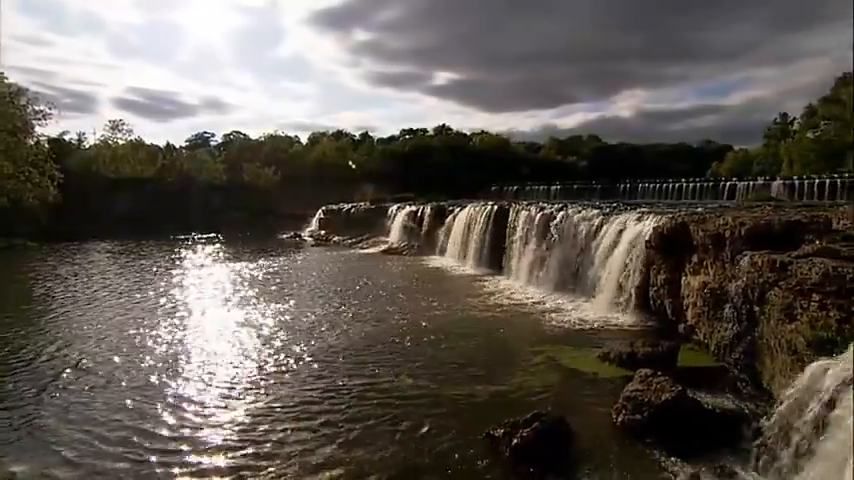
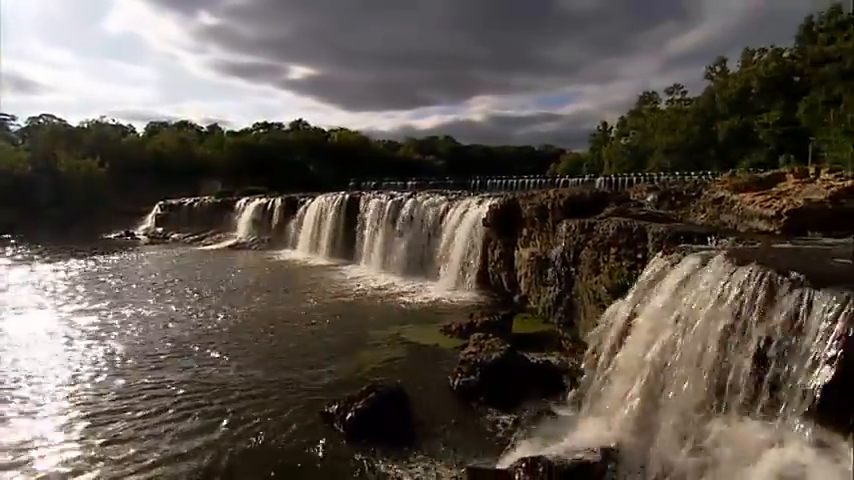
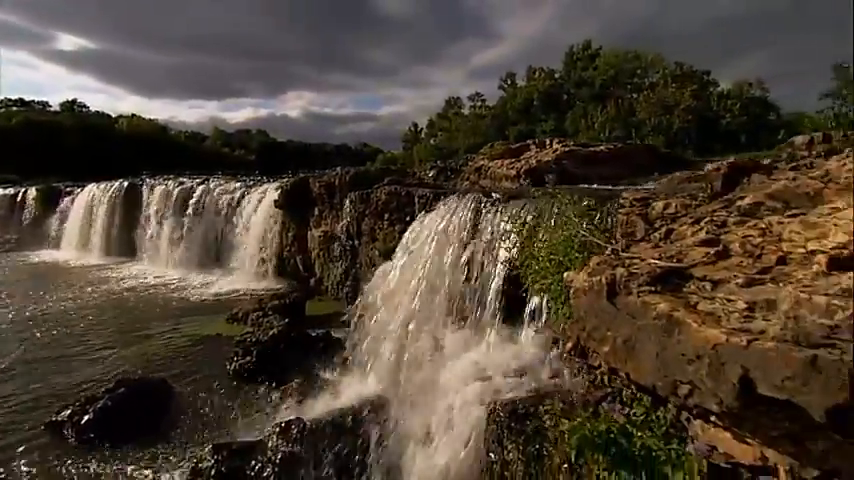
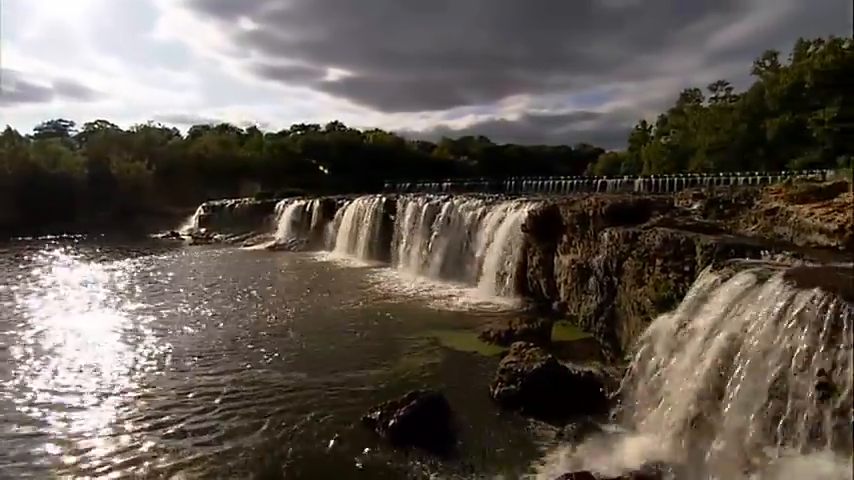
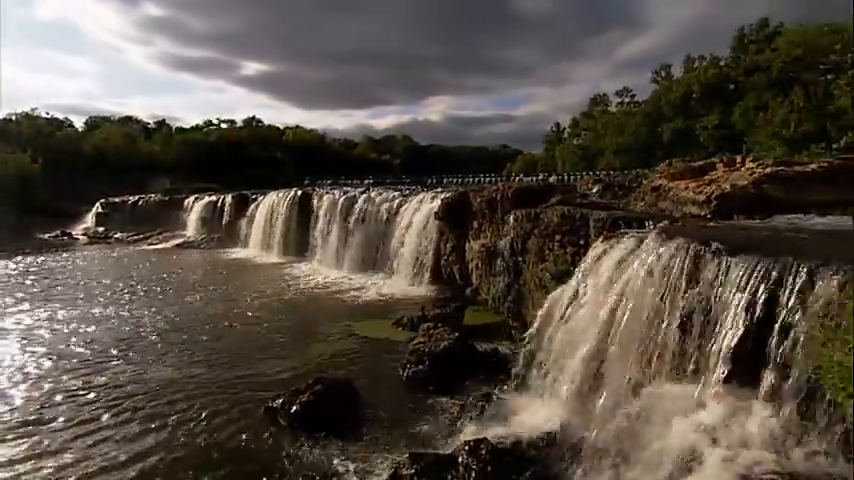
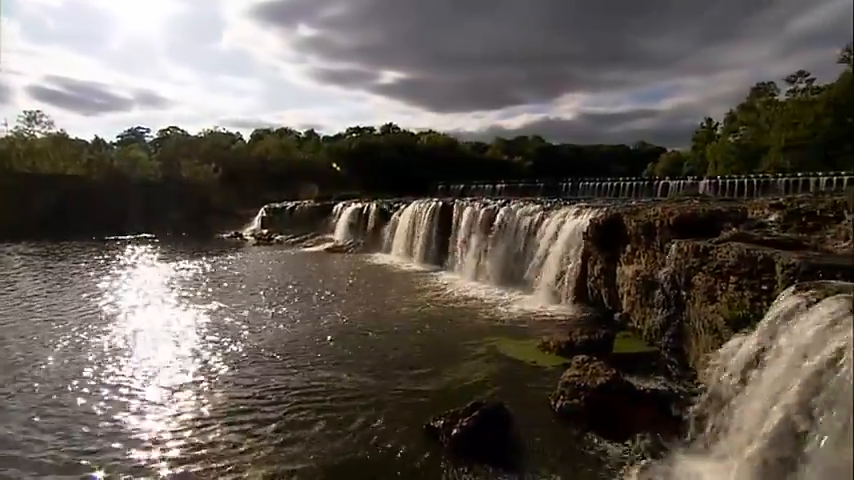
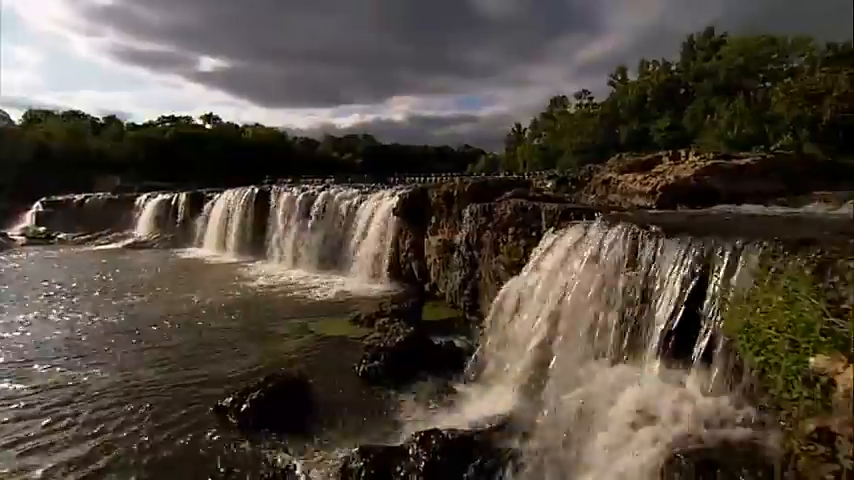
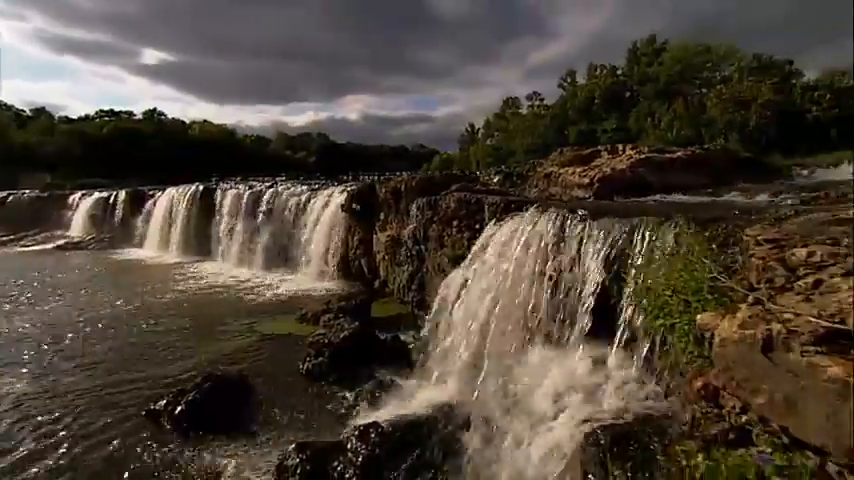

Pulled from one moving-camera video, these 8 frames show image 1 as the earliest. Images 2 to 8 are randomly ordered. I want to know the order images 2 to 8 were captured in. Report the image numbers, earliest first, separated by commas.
6, 4, 2, 5, 7, 8, 3
